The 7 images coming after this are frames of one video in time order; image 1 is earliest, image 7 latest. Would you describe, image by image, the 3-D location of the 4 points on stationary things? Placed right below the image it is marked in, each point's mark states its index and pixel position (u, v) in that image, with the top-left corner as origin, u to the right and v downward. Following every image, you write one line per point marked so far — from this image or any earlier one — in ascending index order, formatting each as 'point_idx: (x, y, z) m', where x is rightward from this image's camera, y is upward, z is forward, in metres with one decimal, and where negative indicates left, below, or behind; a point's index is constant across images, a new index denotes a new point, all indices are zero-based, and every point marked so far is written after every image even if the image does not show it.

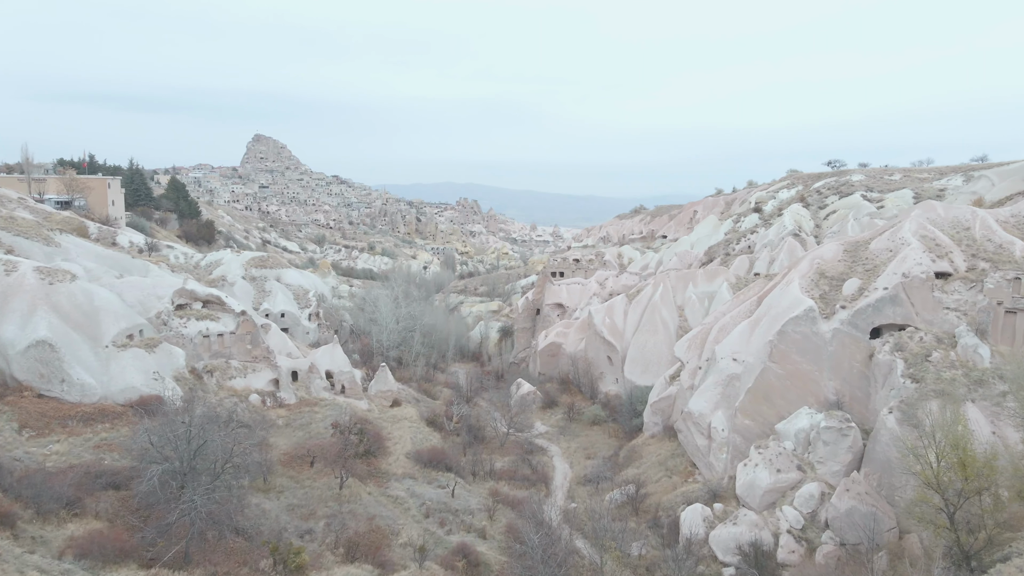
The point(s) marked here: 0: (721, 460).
0: (+4.5, -3.7, +14.5) m
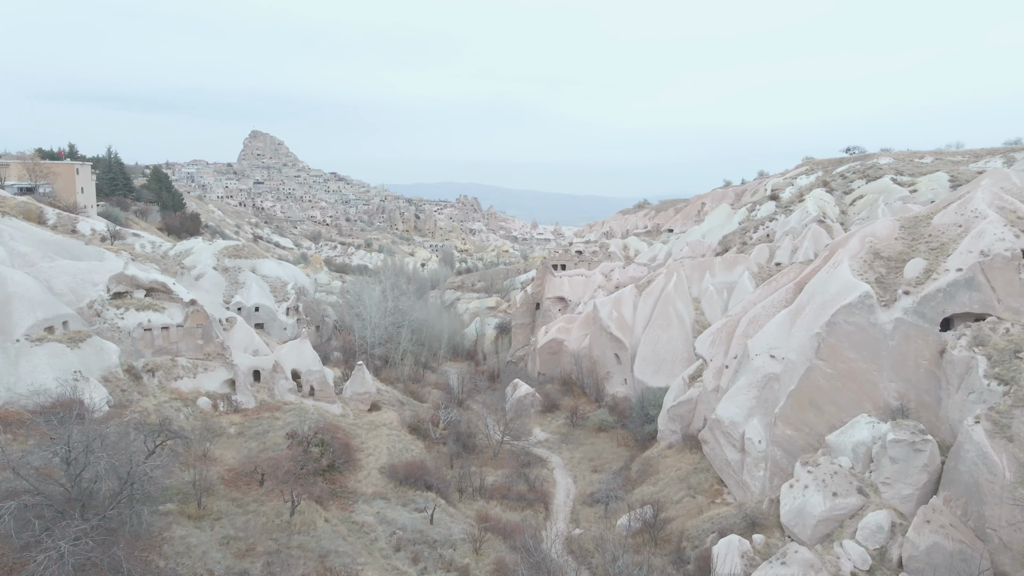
0: (+4.4, -3.4, +11.9) m
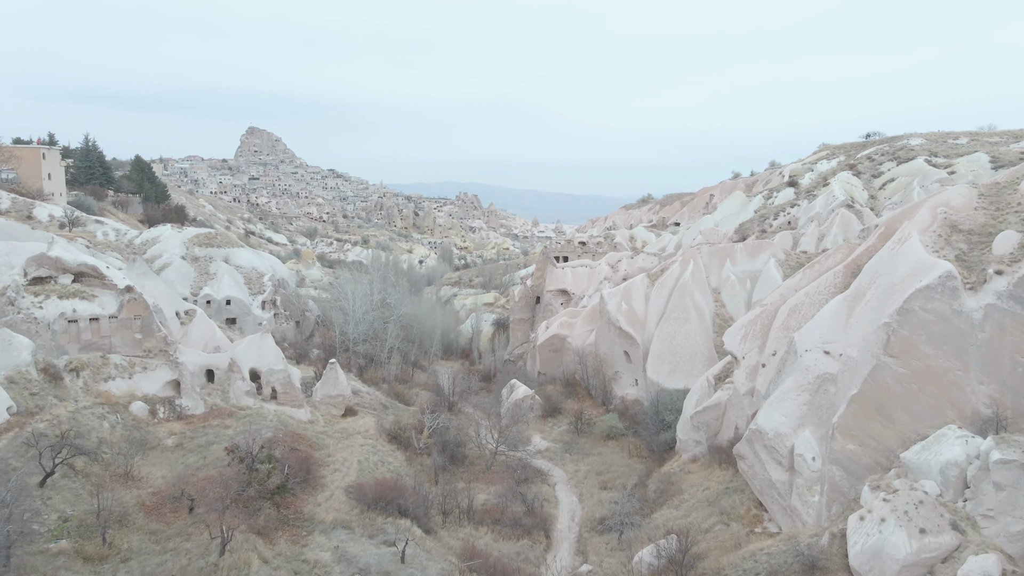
0: (+4.3, -3.1, +9.5) m
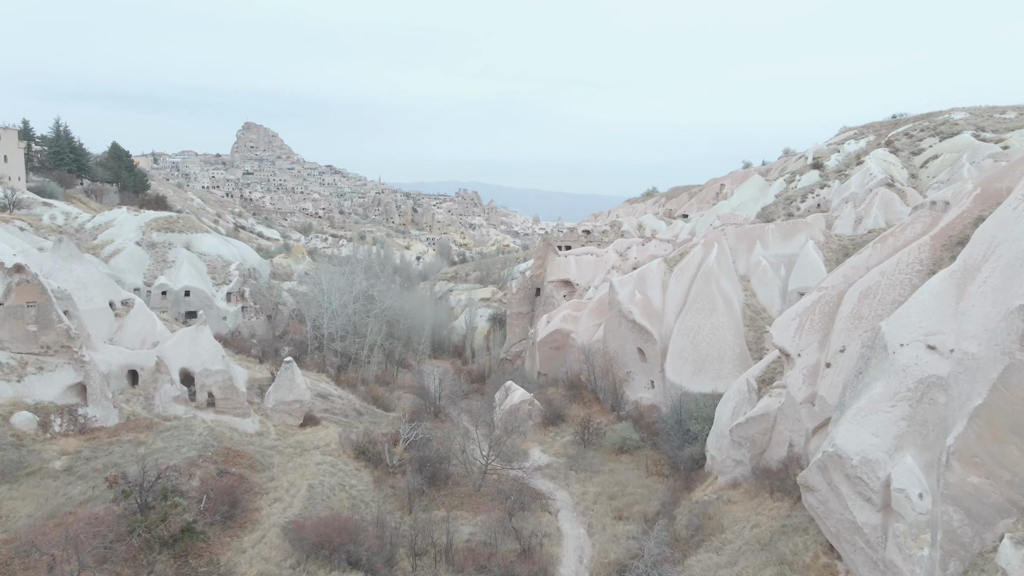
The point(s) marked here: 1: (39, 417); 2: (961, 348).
0: (+4.1, -2.8, +6.8) m
1: (-6.9, -1.9, +9.8) m
2: (+4.9, -0.6, +7.3) m
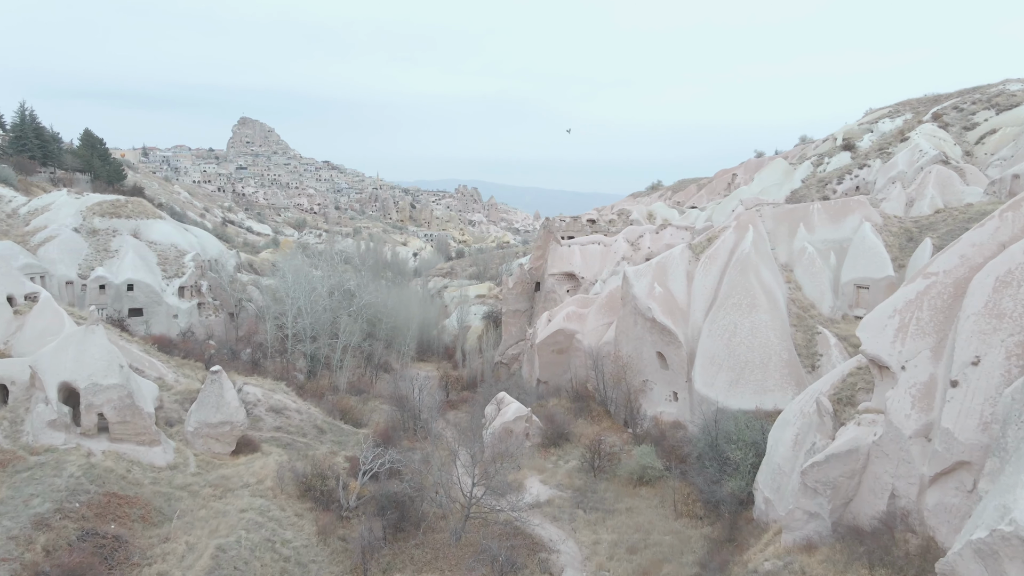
0: (+4.0, -2.6, +3.9) m
1: (-7.0, -1.7, +6.9) m
2: (+4.7, -0.5, +4.5) m
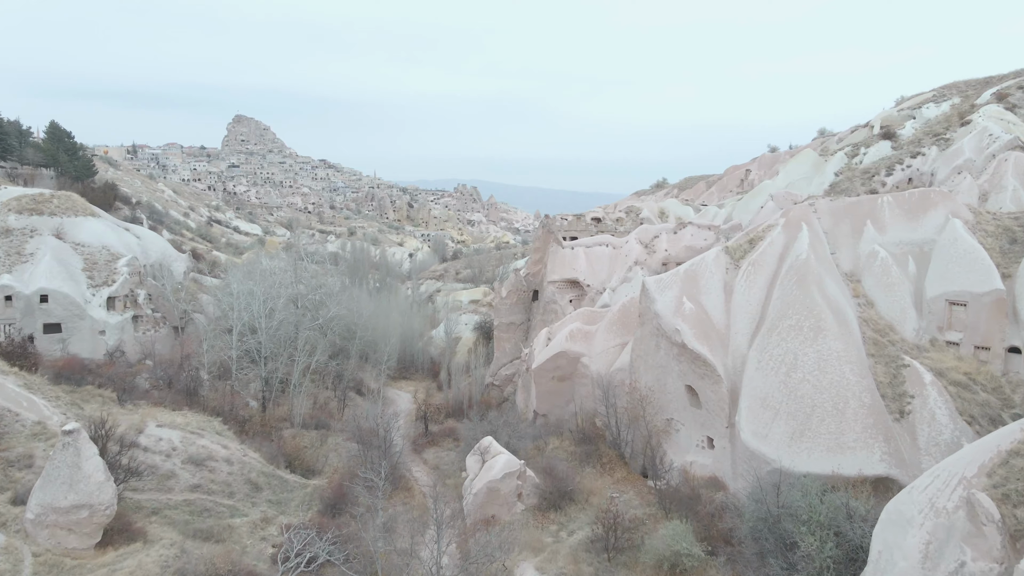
0: (+3.8, -2.9, +0.9) m
1: (-7.2, -2.0, +3.9) m
2: (+4.6, -0.7, +1.5) m
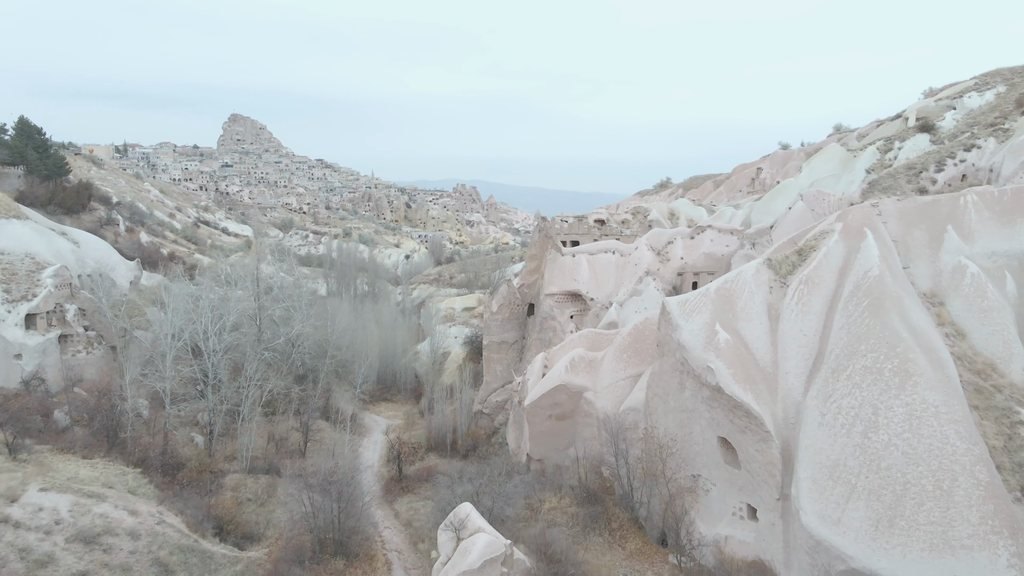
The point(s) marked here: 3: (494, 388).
0: (+3.6, -3.2, -1.5) m
1: (-7.4, -2.3, +1.5) m
2: (+4.4, -1.1, -0.9) m
3: (-0.4, -2.4, +16.6) m
